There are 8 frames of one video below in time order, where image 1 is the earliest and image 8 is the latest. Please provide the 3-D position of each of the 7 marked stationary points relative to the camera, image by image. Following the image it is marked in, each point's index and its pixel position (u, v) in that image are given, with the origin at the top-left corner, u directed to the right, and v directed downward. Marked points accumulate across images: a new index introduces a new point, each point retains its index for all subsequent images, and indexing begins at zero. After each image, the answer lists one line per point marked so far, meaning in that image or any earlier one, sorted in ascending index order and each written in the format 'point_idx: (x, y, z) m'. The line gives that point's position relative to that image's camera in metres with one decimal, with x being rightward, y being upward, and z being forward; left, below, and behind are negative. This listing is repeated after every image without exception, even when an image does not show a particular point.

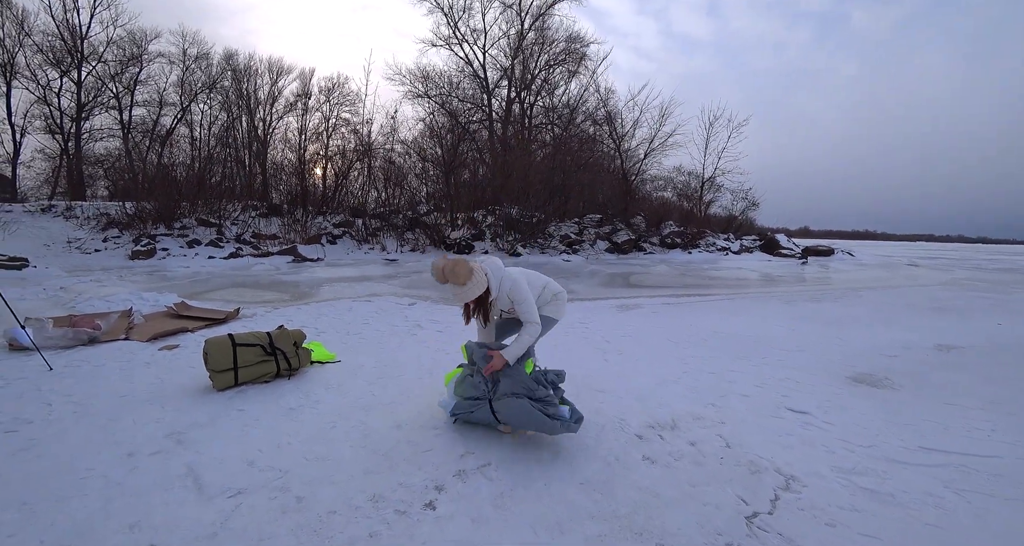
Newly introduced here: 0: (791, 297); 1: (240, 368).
0: (+6.4, -0.6, +10.3) m
1: (-2.2, -0.8, +3.6) m
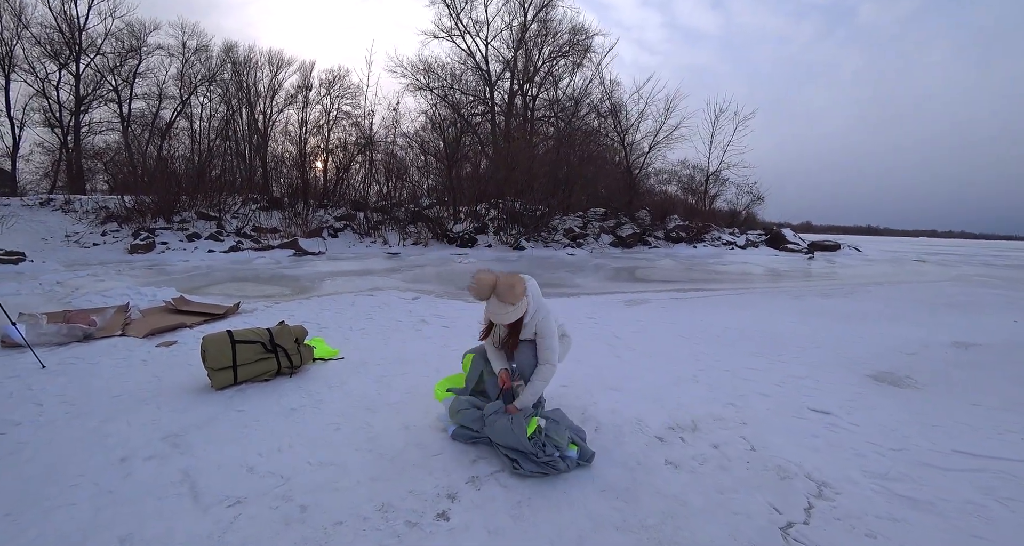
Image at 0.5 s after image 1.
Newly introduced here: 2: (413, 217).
0: (+6.5, -0.5, +10.1) m
1: (-2.1, -0.7, +3.5) m
2: (-3.2, +1.9, +14.5) m
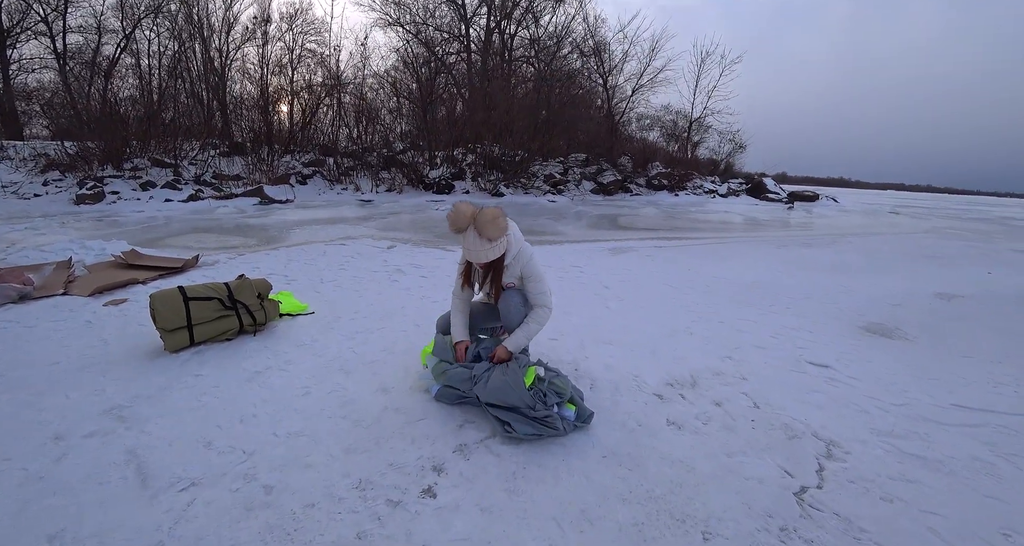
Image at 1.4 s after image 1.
0: (+6.1, +0.7, +10.1) m
1: (-2.2, -0.4, +3.1) m
2: (-3.8, +3.4, +13.7) m
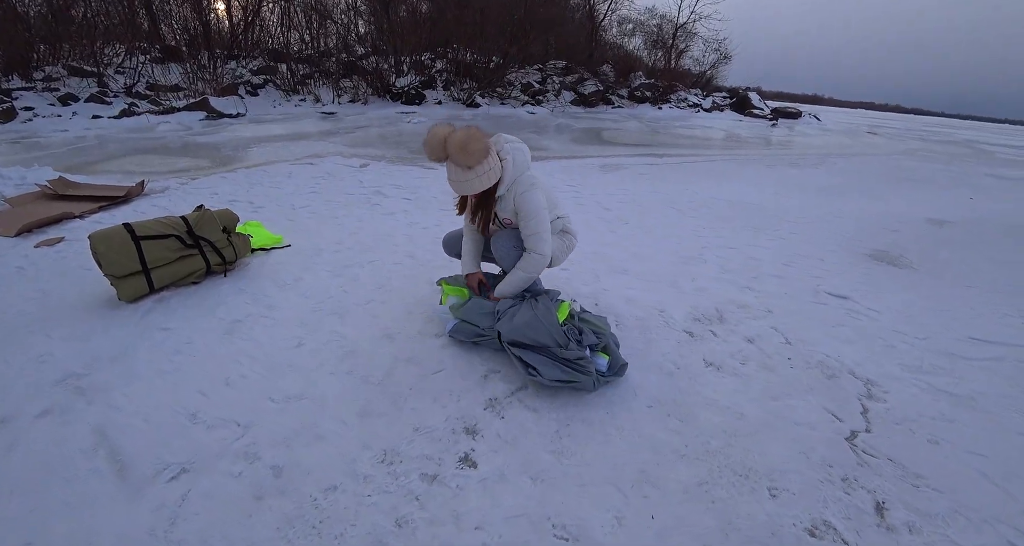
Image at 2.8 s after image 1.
0: (+5.6, +2.5, +9.8) m
1: (-2.1, 0.0, +2.6) m
2: (-4.5, +5.6, +12.3) m
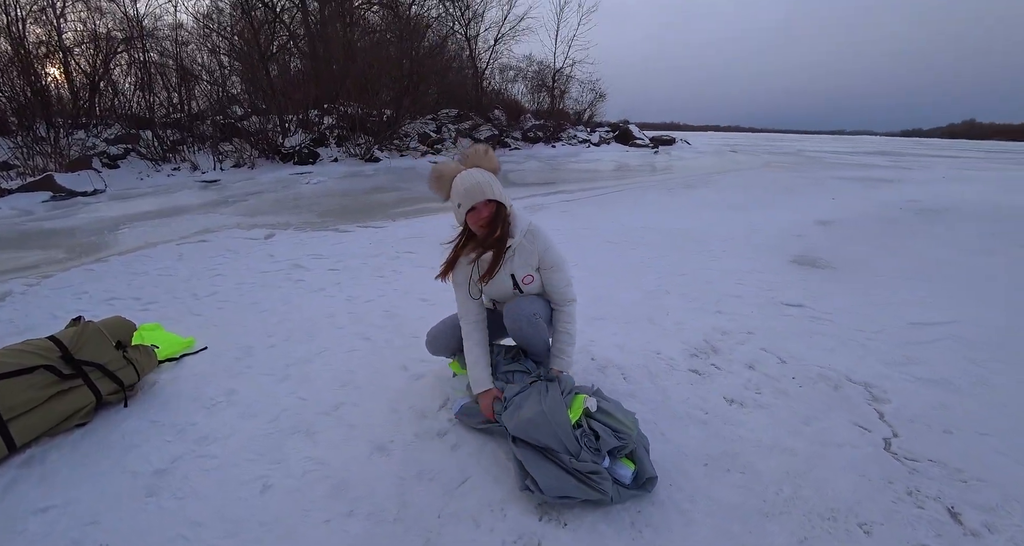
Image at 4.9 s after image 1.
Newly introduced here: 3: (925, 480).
0: (+3.6, +2.1, +10.7) m
1: (-2.1, -0.6, +1.9) m
2: (-7.2, +3.5, +11.2) m
3: (+1.6, -0.8, +1.8) m
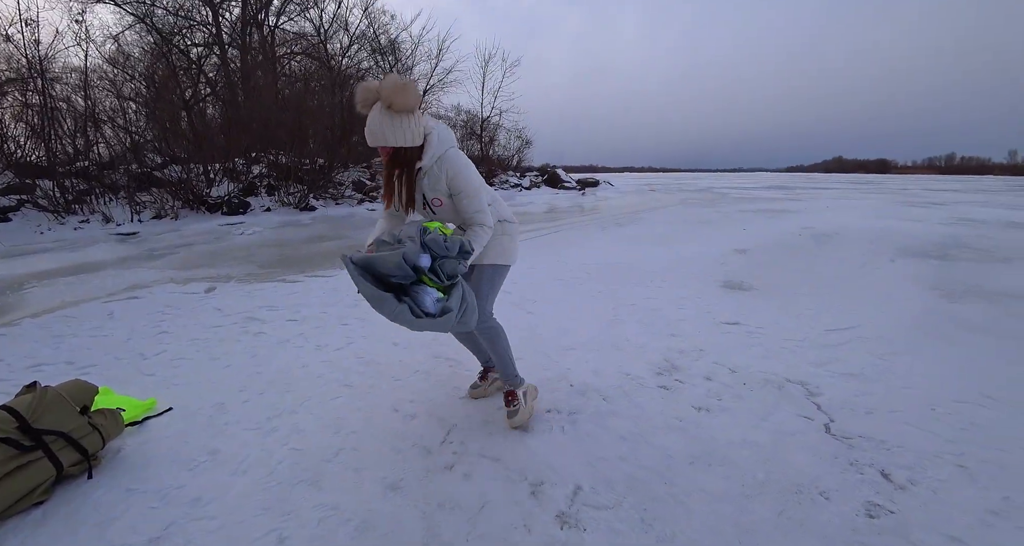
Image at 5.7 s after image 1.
0: (+2.2, +1.3, +11.5) m
1: (-2.0, -0.9, +1.7) m
2: (-8.7, +2.1, +10.5) m
3: (+1.7, -0.9, +2.2) m
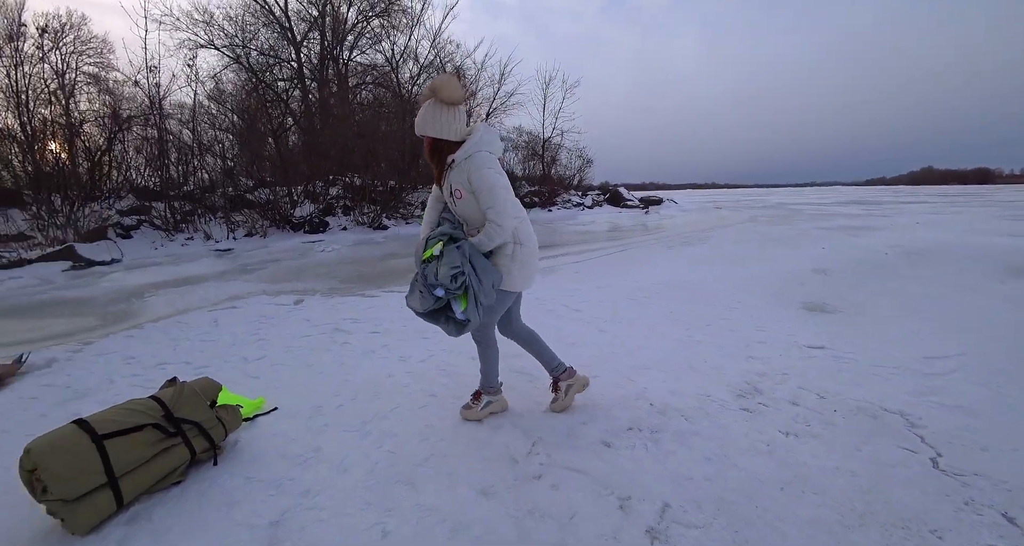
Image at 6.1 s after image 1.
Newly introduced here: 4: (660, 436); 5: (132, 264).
0: (+3.7, +0.8, +11.3) m
1: (-1.7, -0.9, +2.0) m
2: (-7.1, +1.8, +11.6) m
3: (+2.1, -1.0, +2.0) m
4: (+0.8, -0.9, +2.5) m
5: (-7.2, +0.1, +8.5) m
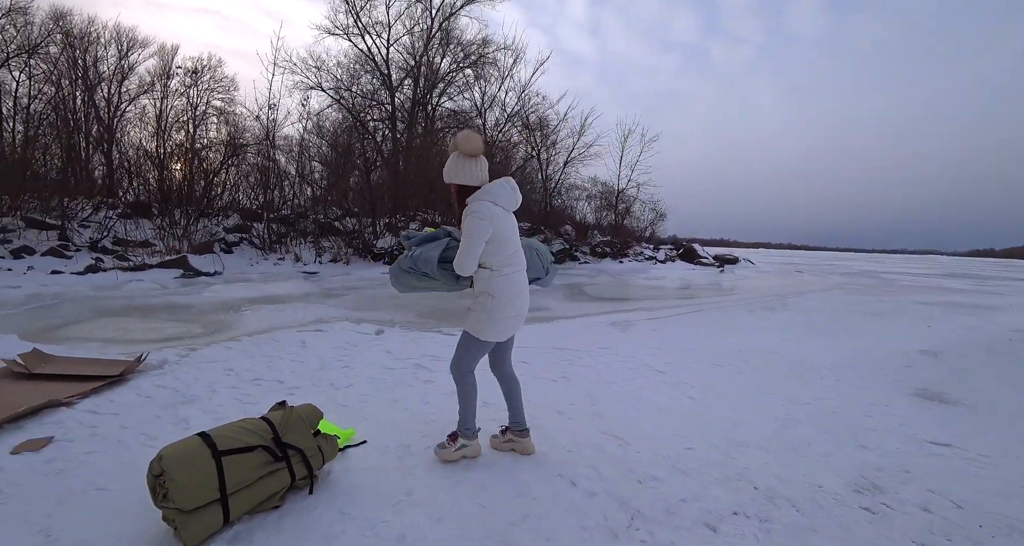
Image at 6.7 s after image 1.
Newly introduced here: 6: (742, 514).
0: (+5.4, -0.8, +10.7) m
1: (-1.2, -1.0, +2.1) m
2: (-5.2, +1.2, +12.5) m
3: (+2.5, -1.4, +1.5) m
4: (+1.3, -1.3, +2.2) m
5: (-5.8, -0.2, +9.3) m
6: (+1.2, -1.3, +2.3) m
